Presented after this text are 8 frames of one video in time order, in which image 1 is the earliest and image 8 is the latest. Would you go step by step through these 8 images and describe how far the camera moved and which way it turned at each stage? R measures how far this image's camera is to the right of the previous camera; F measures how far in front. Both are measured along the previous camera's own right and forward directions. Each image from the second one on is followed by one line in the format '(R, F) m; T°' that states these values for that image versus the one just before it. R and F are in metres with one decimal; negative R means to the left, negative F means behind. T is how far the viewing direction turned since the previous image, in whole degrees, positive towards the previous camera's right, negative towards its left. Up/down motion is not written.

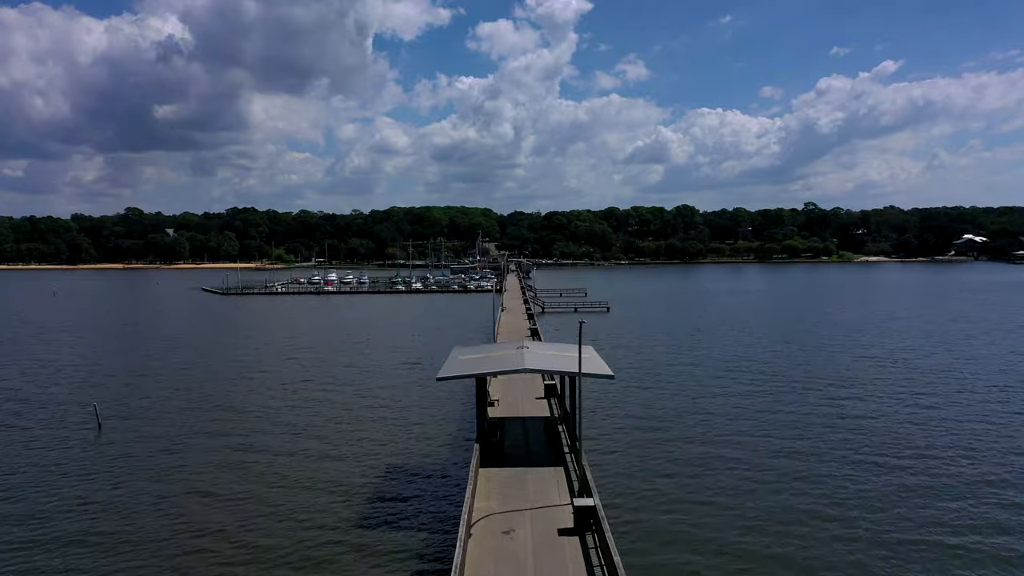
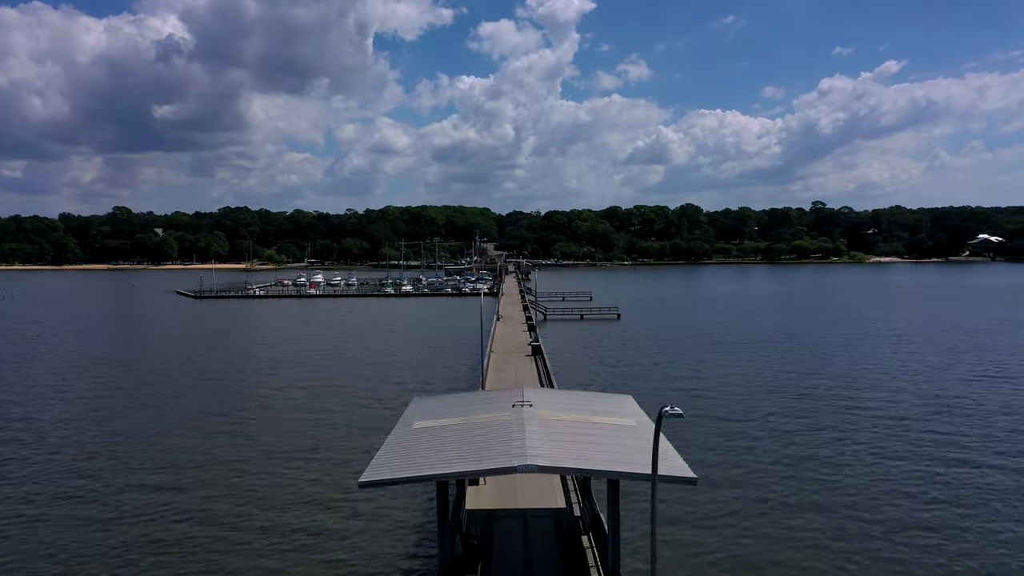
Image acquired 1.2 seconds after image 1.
(+0.1, +6.2) m; 0°
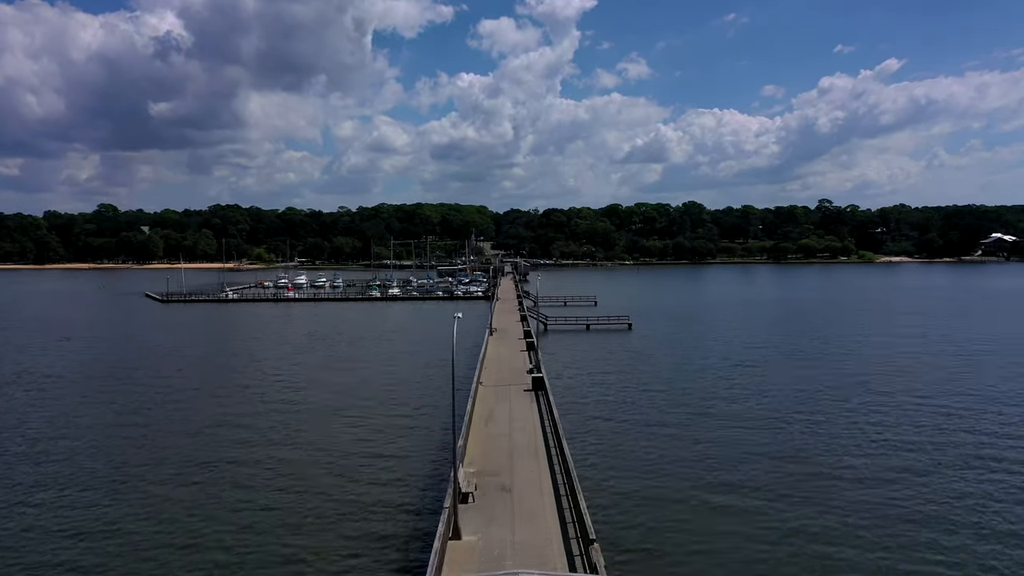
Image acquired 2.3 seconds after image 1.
(+0.1, +5.9) m; 0°
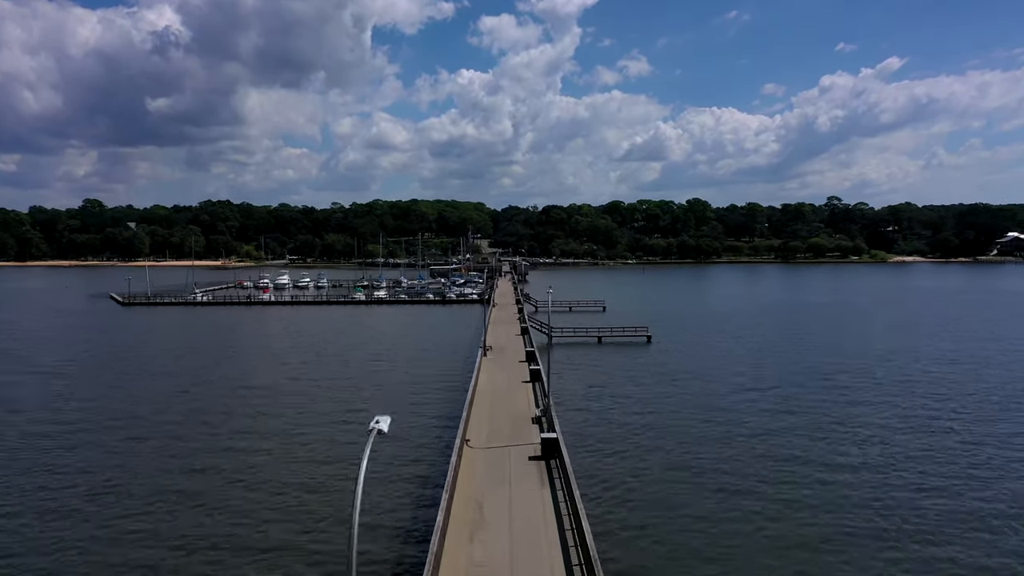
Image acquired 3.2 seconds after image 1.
(0.0, +6.2) m; 0°
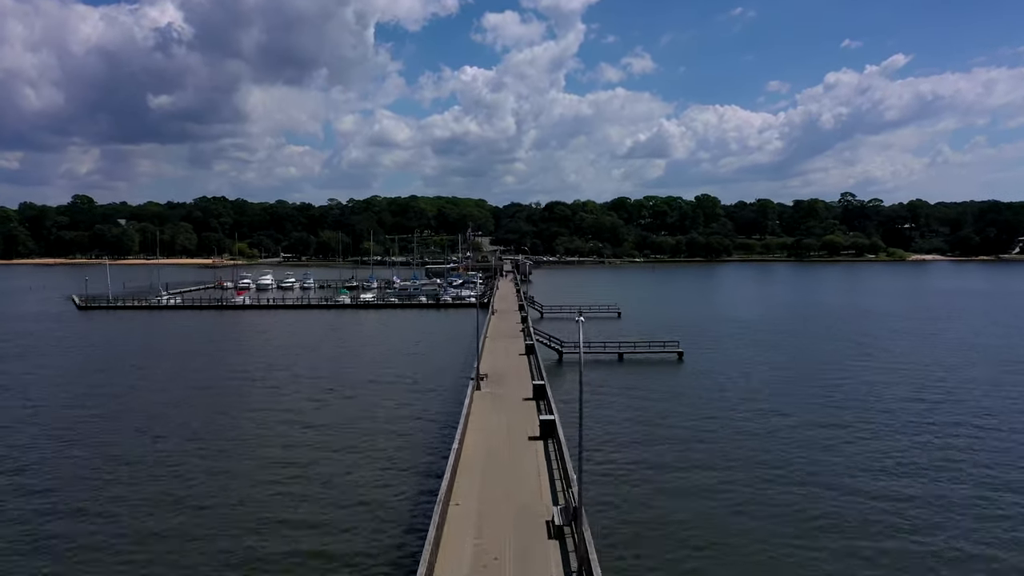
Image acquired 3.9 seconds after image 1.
(0.0, +6.2) m; 0°
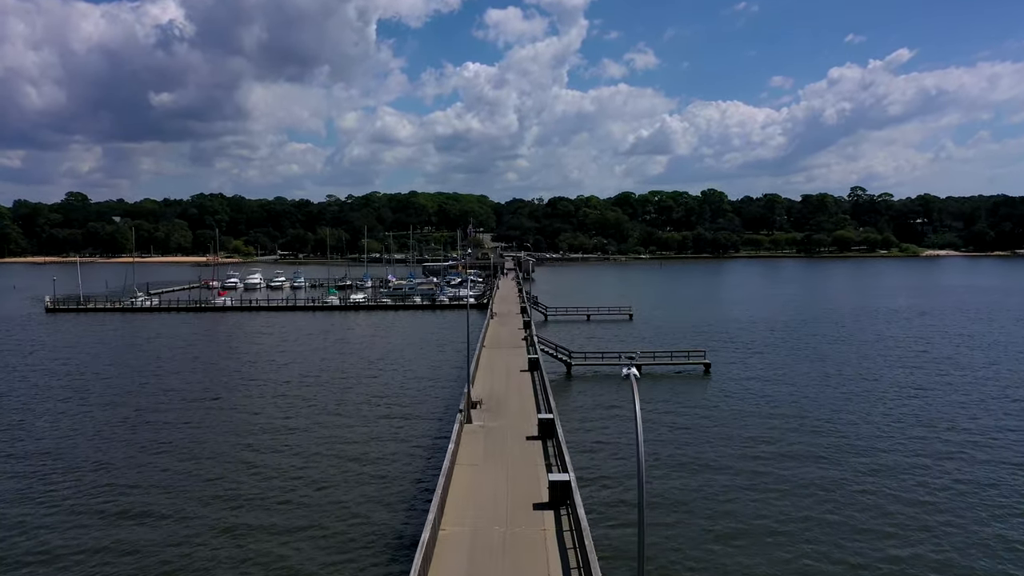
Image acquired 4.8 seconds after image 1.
(+0.1, +3.9) m; 0°
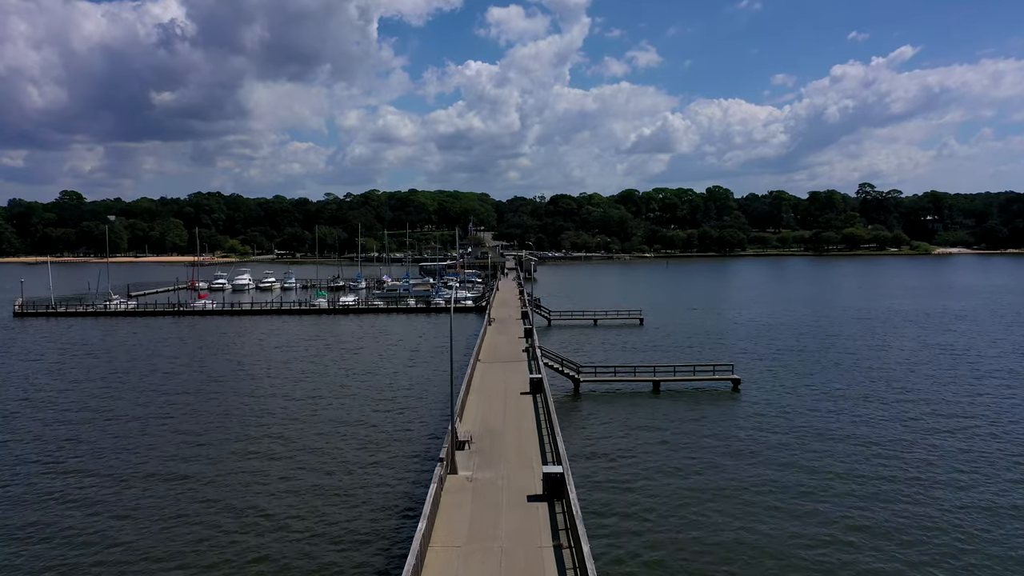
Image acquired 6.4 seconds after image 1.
(+0.1, +3.3) m; 0°
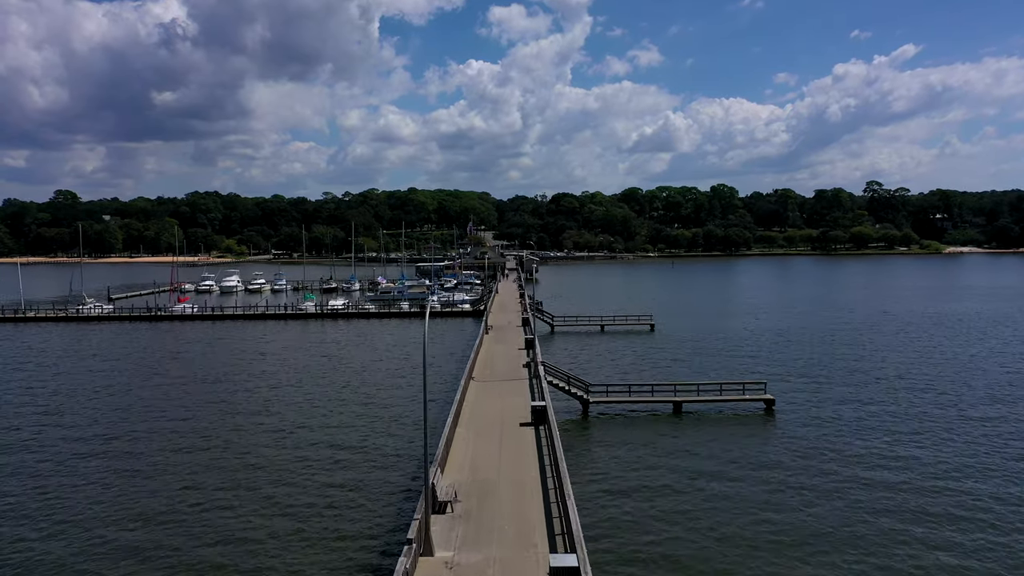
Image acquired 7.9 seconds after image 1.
(+0.1, +2.9) m; 0°
